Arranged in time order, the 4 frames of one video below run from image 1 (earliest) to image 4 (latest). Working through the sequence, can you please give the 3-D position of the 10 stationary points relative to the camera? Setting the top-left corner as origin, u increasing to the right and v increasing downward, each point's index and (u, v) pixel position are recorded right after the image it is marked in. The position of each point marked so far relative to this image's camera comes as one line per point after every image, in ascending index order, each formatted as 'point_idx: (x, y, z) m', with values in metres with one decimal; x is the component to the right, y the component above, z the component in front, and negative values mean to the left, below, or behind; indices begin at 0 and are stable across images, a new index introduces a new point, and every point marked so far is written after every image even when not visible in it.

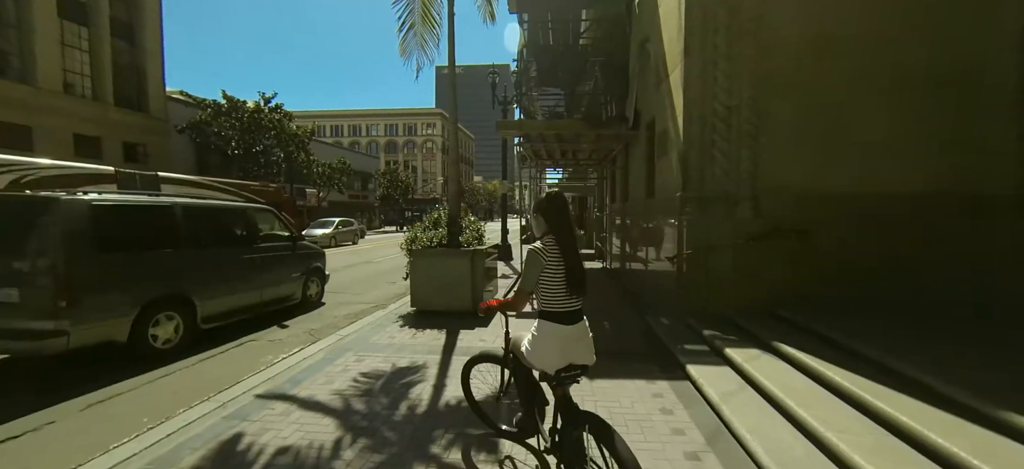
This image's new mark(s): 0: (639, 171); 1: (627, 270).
0: (+3.1, +1.5, +9.0) m
1: (+3.1, -1.0, +9.9) m
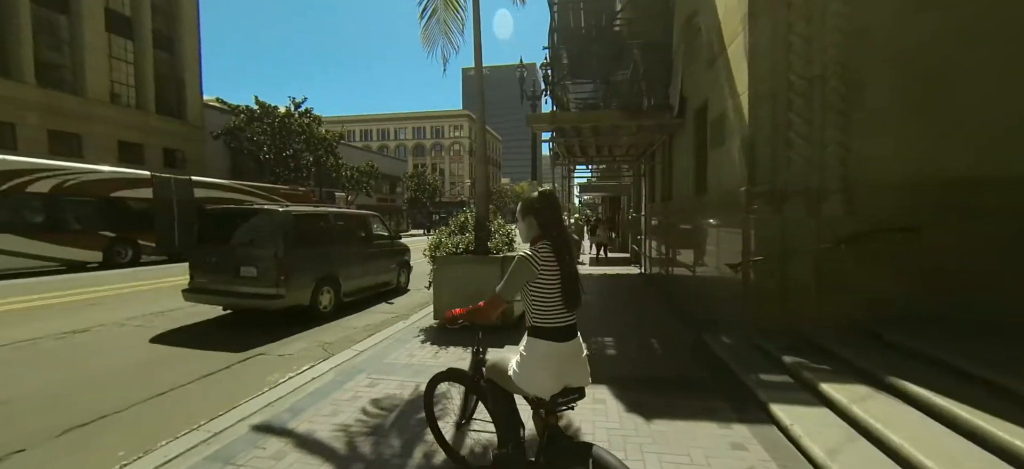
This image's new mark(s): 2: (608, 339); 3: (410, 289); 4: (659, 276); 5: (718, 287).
0: (+3.8, +1.5, +8.1) m
1: (+3.9, -1.1, +8.9) m
2: (+1.6, -1.7, +5.9) m
3: (-3.1, -1.6, +11.0) m
4: (+4.2, -1.2, +10.4) m
5: (+3.2, -0.8, +5.6) m
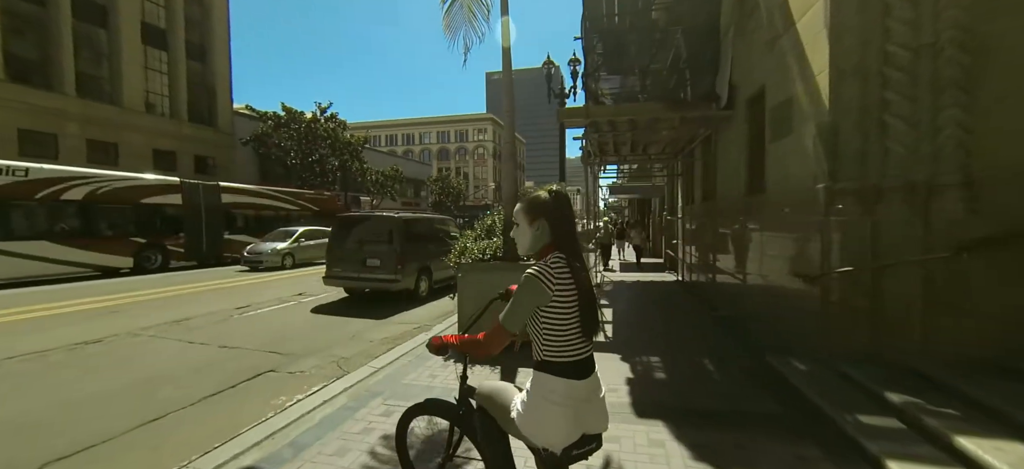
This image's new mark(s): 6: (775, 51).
0: (+4.3, +1.4, +7.3) m
1: (+4.5, -1.1, +8.1) m
2: (+2.0, -1.7, +5.2) m
3: (-2.4, -1.7, +10.5) m
4: (+4.9, -1.3, +9.5) m
5: (+3.6, -0.9, +4.8) m
6: (+3.7, +2.5, +5.1) m
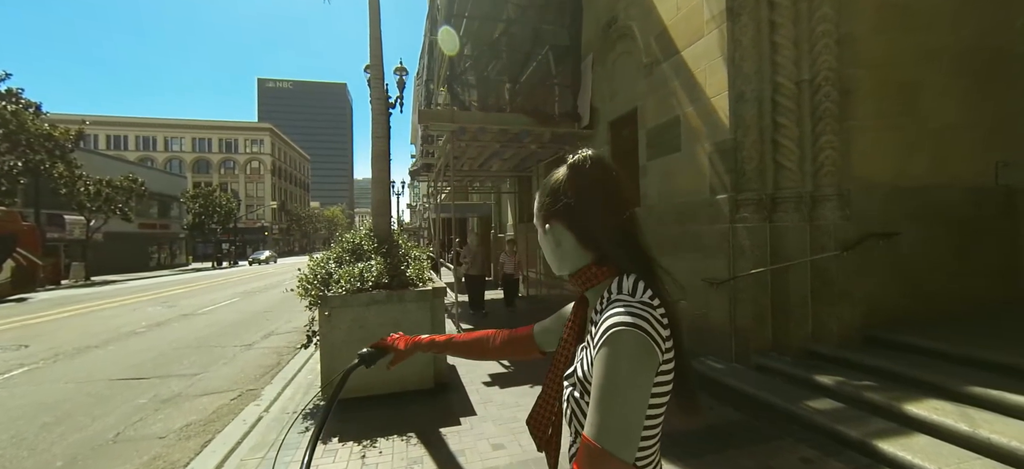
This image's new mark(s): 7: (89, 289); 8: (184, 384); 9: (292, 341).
0: (+1.8, +1.1, +7.8) m
1: (+1.7, -1.4, +8.5) m
2: (+0.9, -1.9, +4.7) m
3: (-5.5, -2.3, +7.4) m
4: (+1.3, -1.7, +9.9) m
5: (+2.4, -1.0, +5.2) m
6: (+2.3, +2.4, +5.7) m
7: (-20.9, -2.7, +18.2) m
8: (-4.8, -2.2, +5.4) m
9: (-4.6, -2.2, +7.7) m
